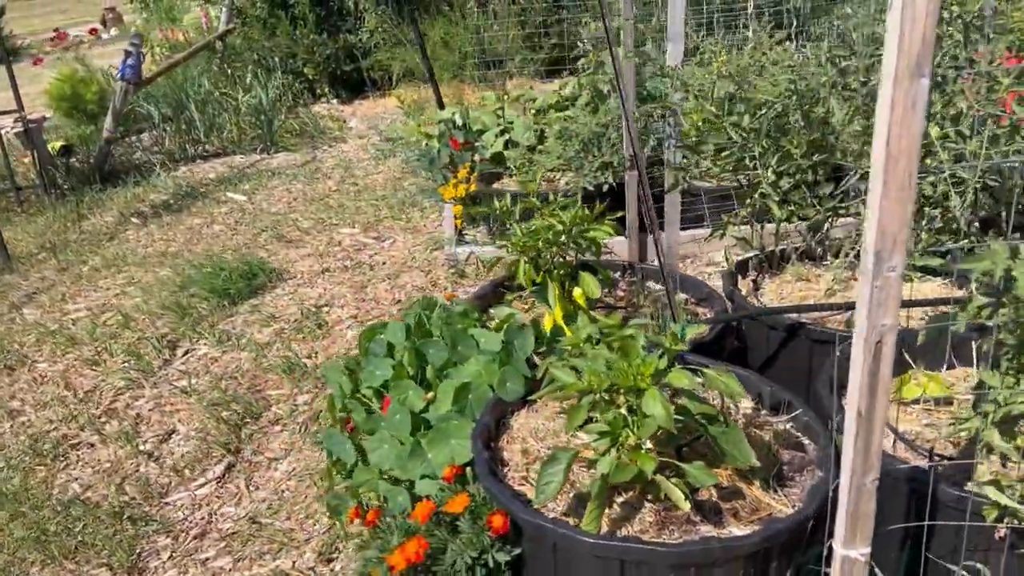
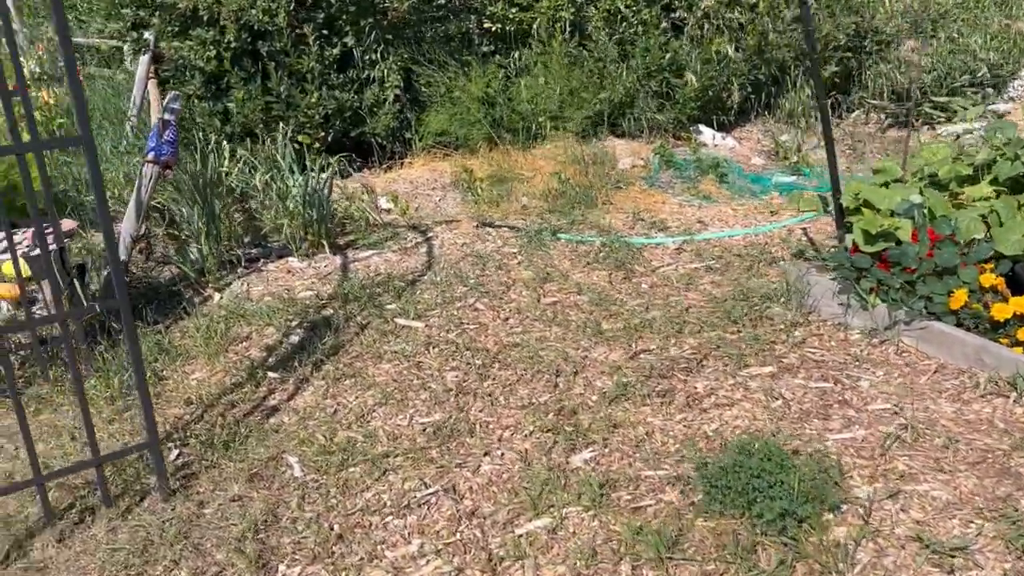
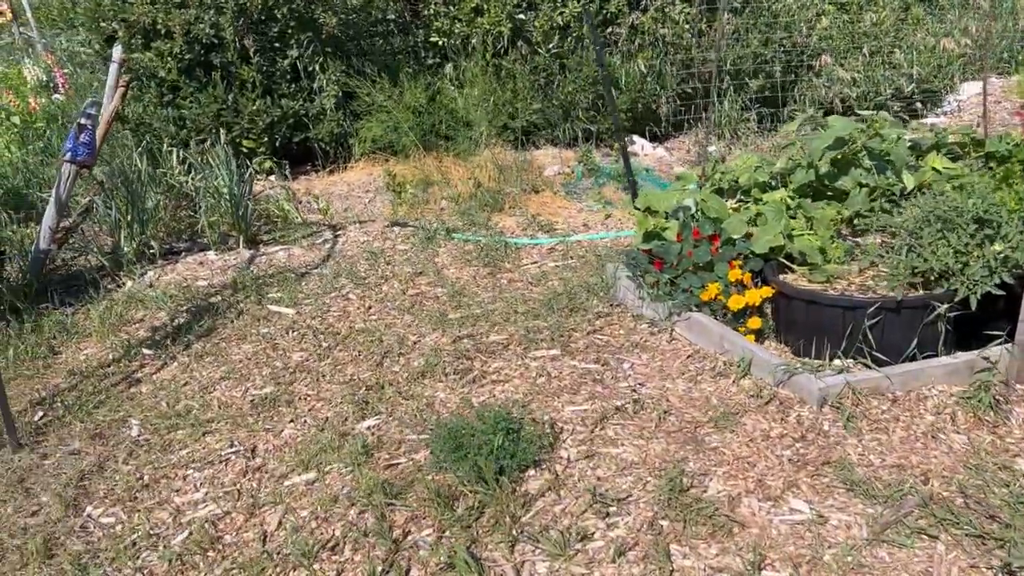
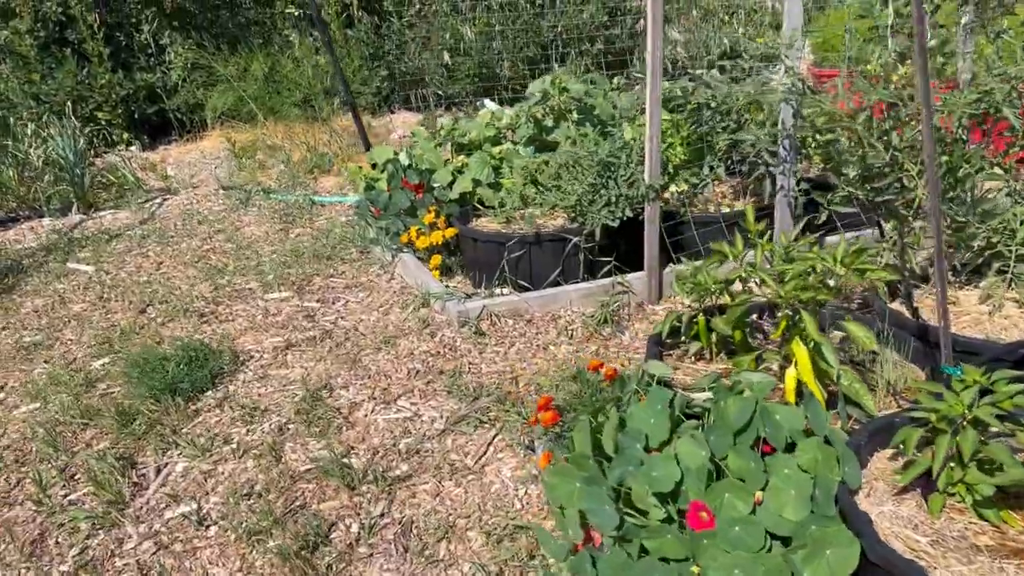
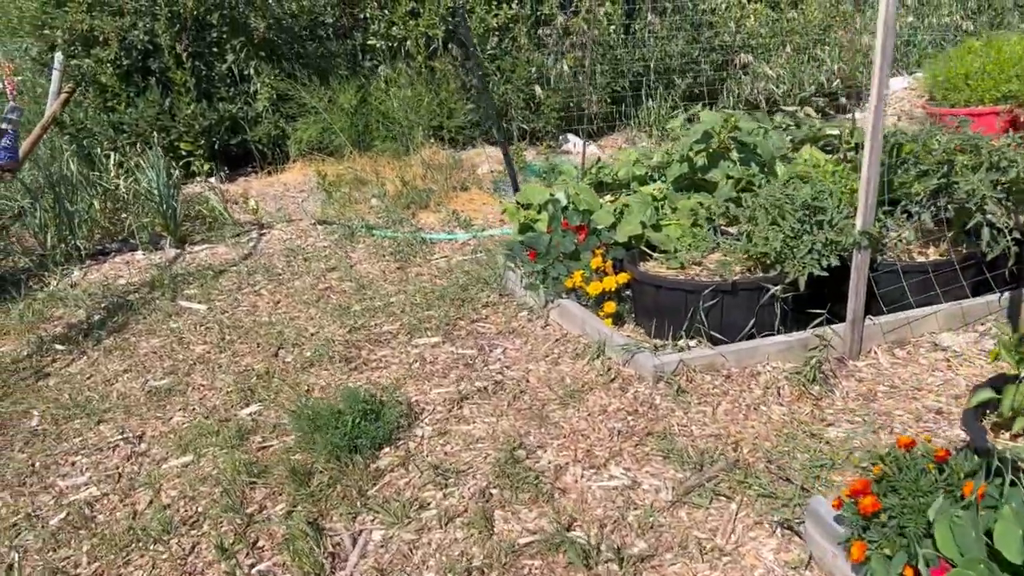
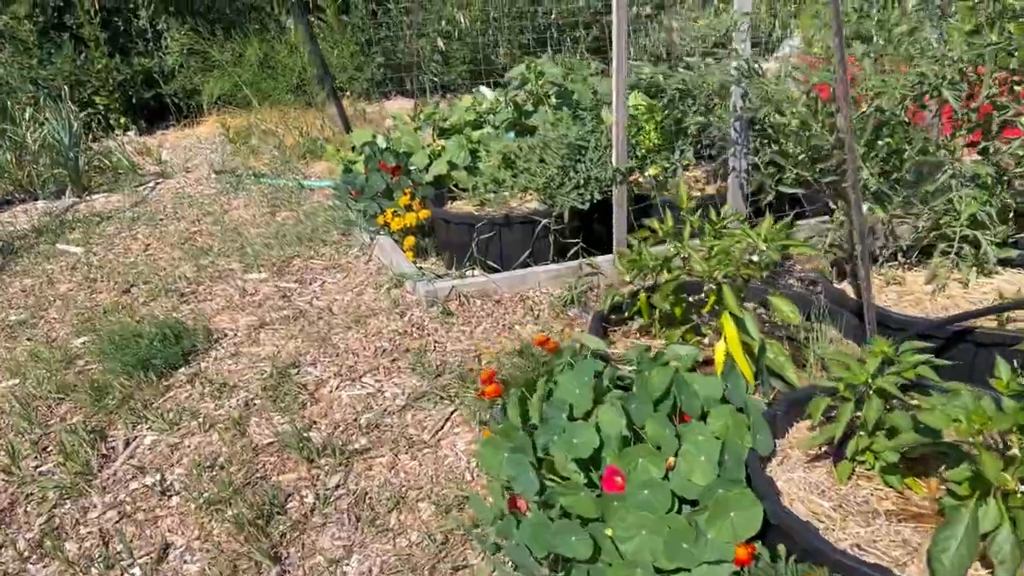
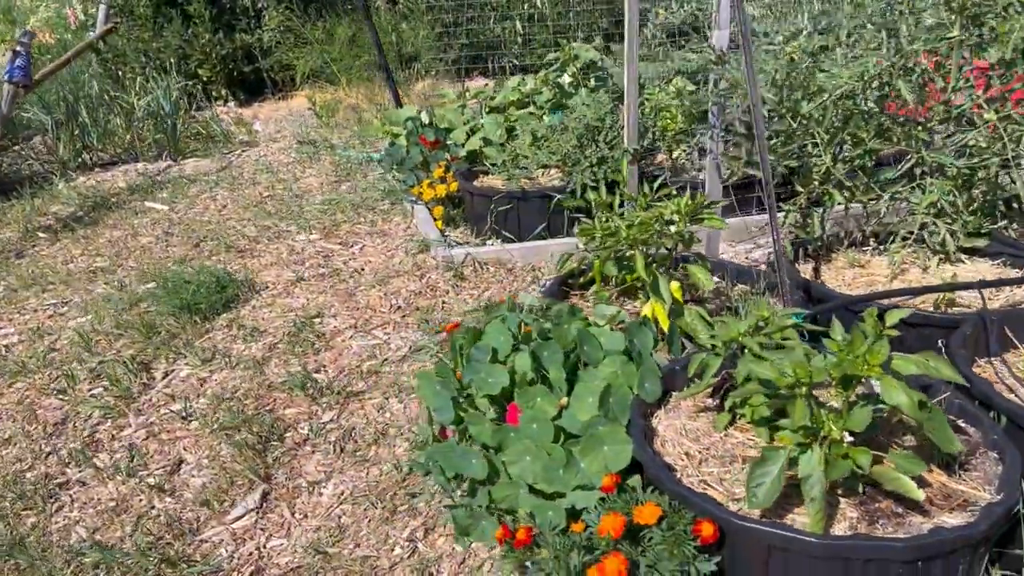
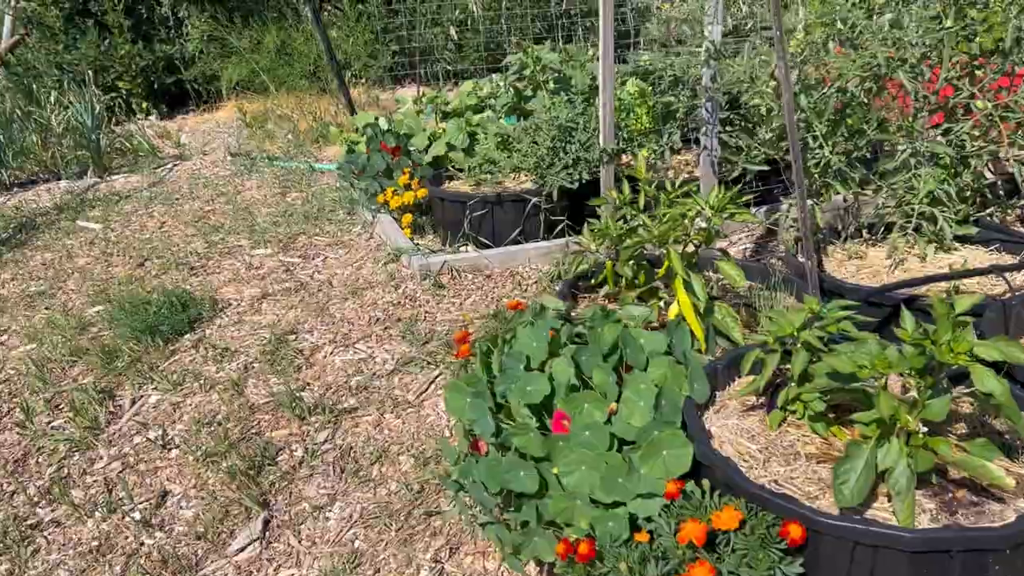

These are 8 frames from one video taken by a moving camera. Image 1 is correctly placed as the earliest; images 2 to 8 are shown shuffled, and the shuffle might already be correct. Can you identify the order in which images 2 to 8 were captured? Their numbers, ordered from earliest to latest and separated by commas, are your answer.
7, 8, 6, 4, 5, 3, 2
